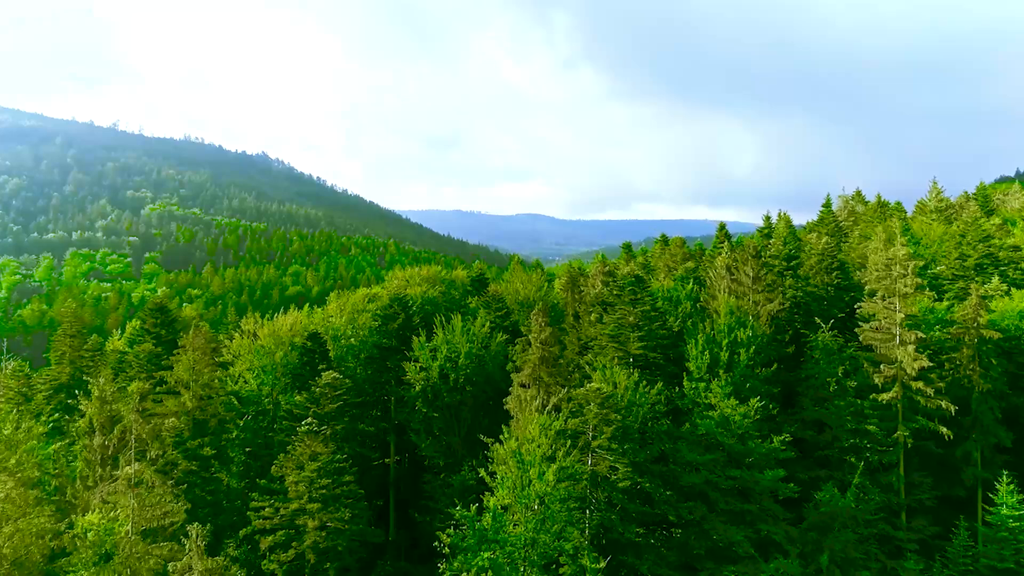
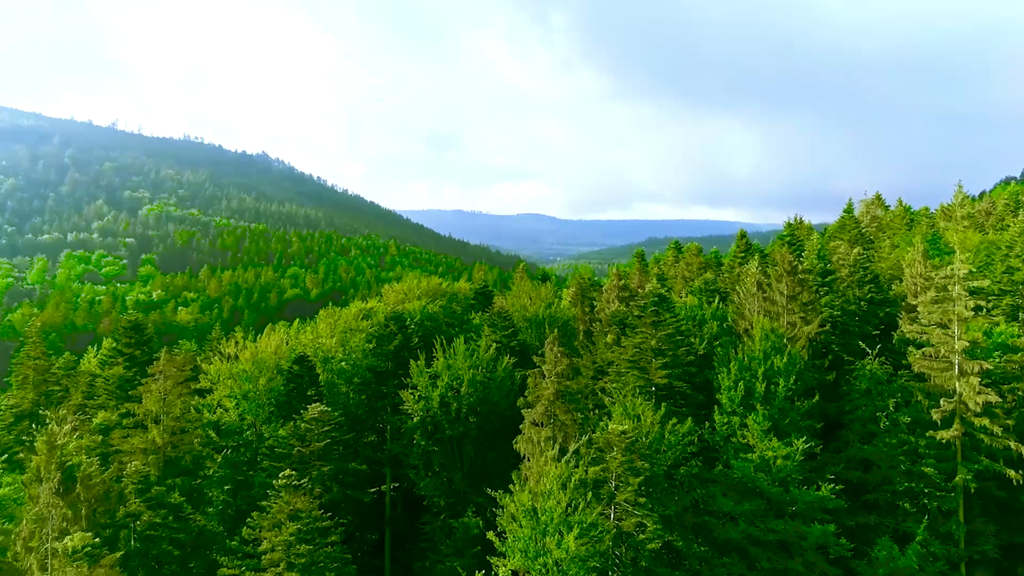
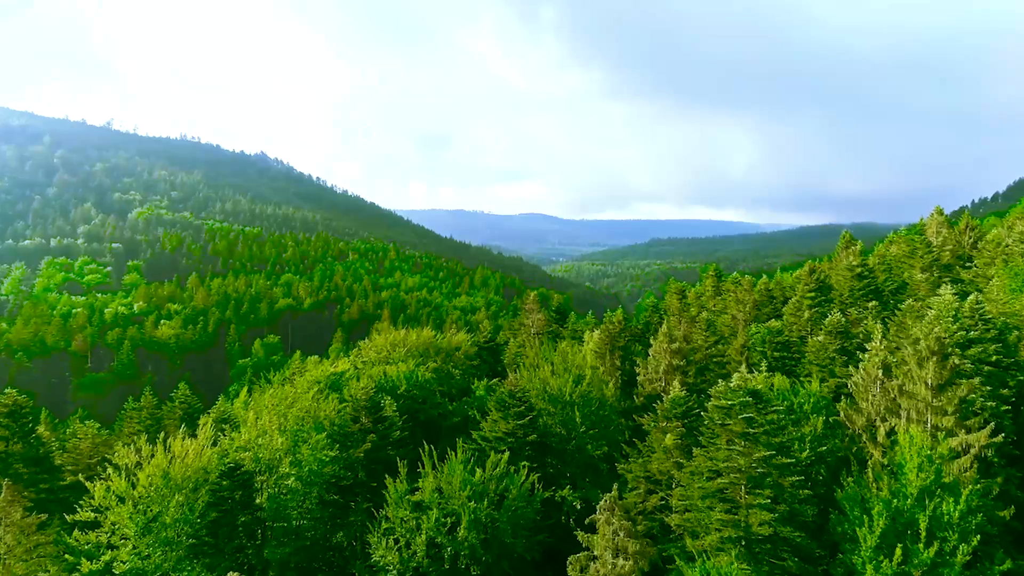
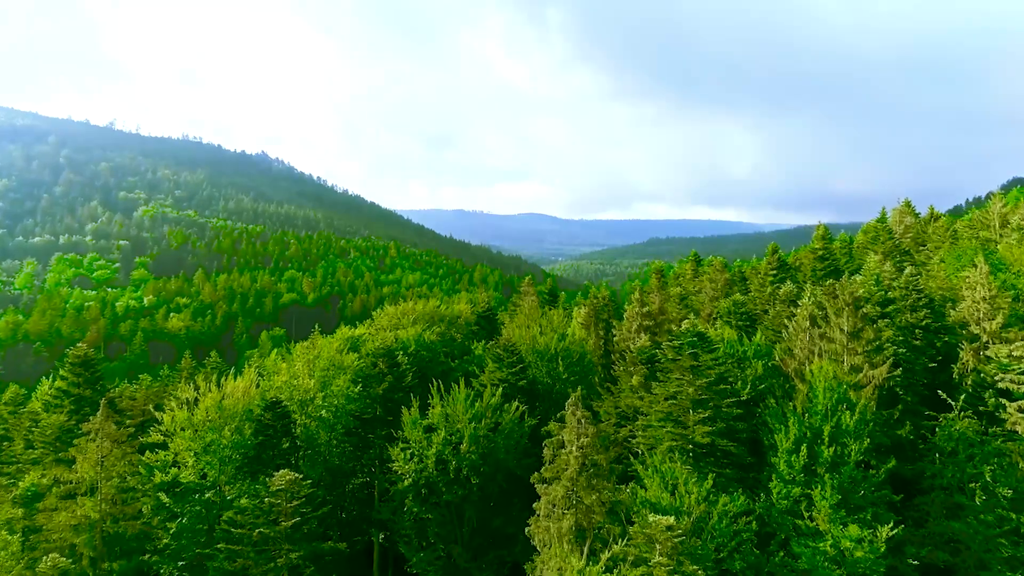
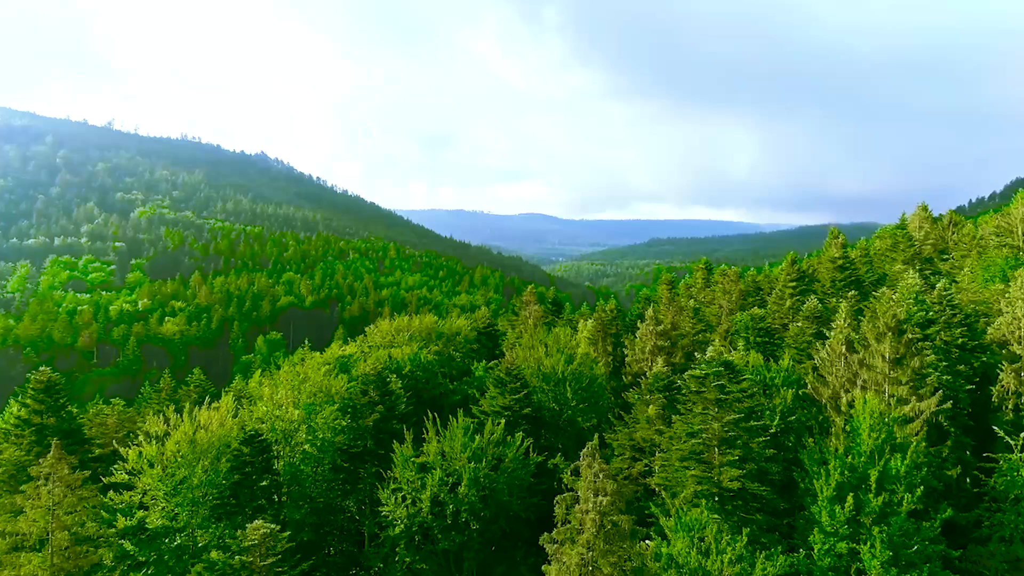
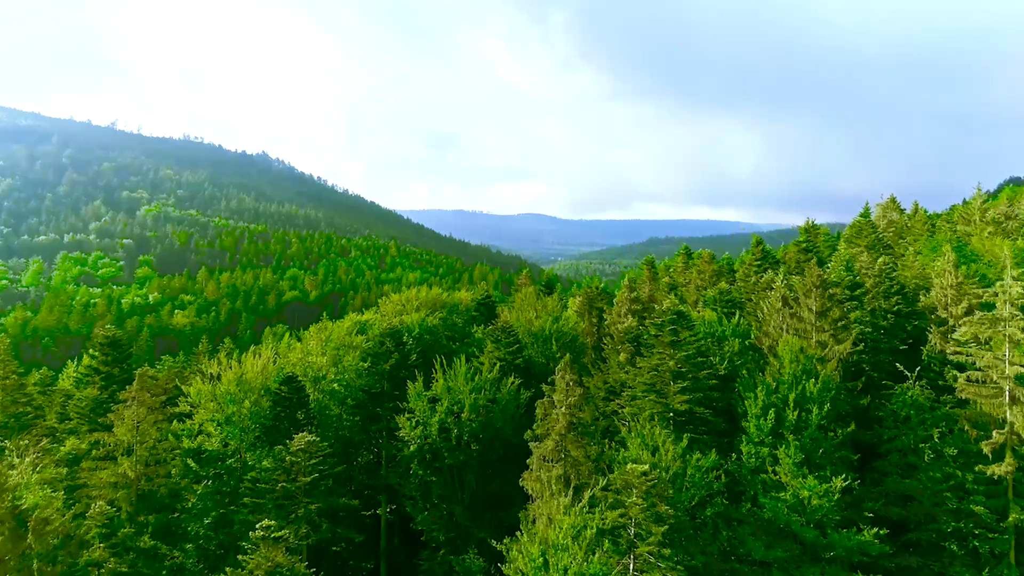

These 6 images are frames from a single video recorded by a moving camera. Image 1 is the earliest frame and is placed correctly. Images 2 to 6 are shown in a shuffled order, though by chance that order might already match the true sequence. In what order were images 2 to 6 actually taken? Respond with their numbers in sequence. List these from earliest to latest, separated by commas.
2, 6, 4, 5, 3
